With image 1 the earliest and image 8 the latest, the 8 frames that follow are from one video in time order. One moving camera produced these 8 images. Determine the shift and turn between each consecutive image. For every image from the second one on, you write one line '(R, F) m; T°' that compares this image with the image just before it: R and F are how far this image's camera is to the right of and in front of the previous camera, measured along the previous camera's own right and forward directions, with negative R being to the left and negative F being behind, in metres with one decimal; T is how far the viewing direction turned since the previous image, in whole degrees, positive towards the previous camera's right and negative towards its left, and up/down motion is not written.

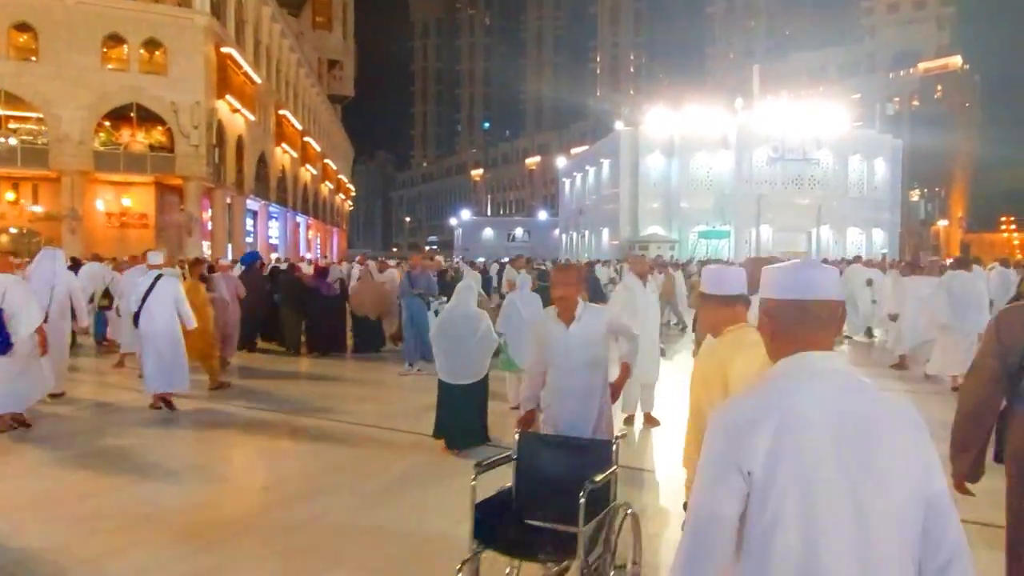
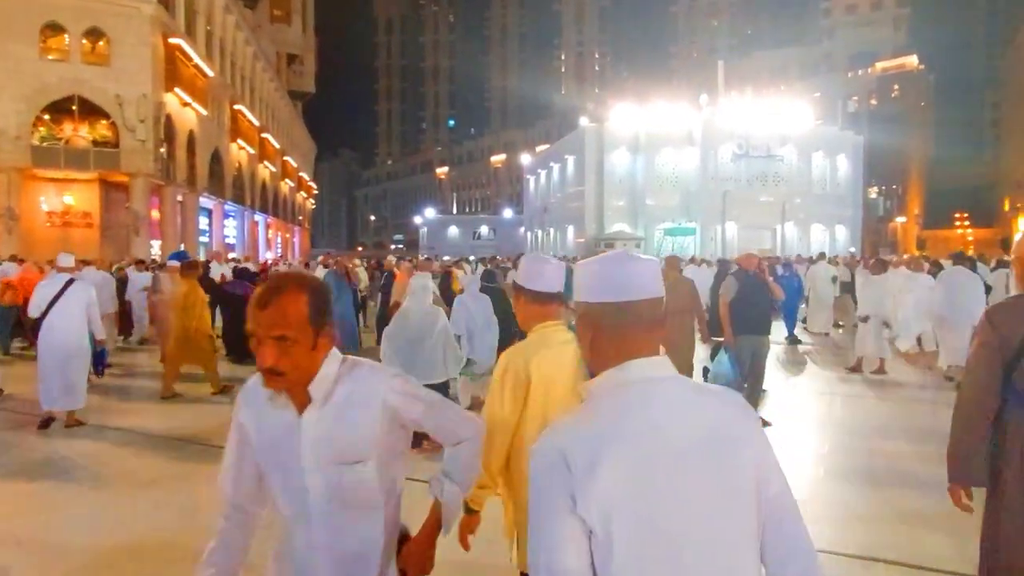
(+0.1, +0.7) m; +3°
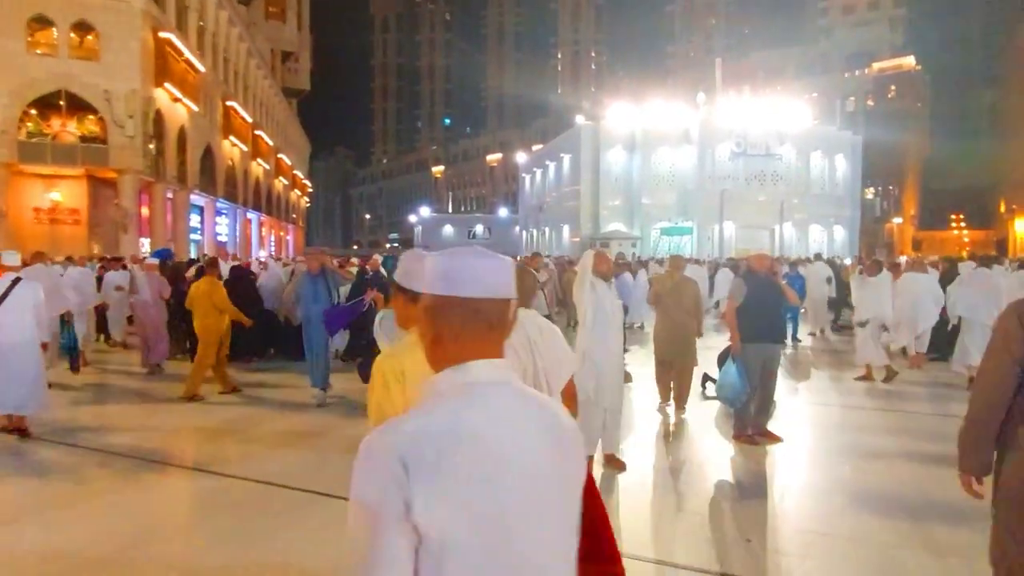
(0.0, +0.4) m; 0°
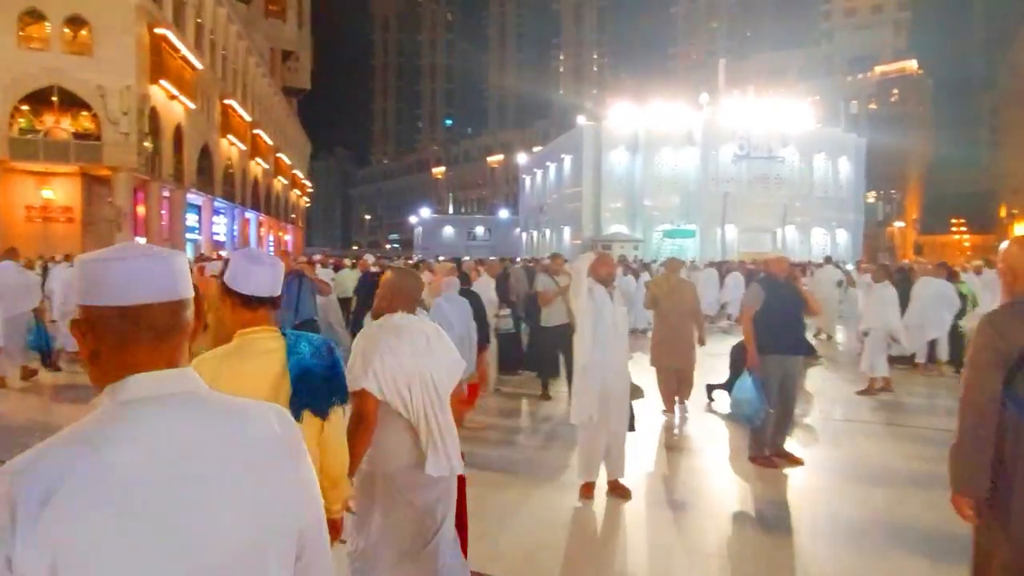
(0.0, +0.4) m; 0°
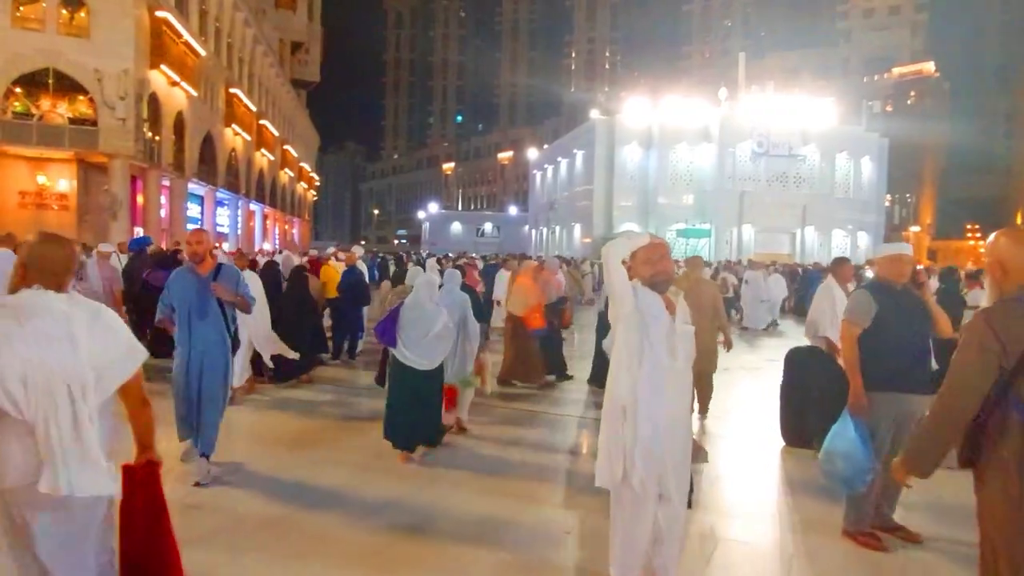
(0.0, +1.1) m; -1°
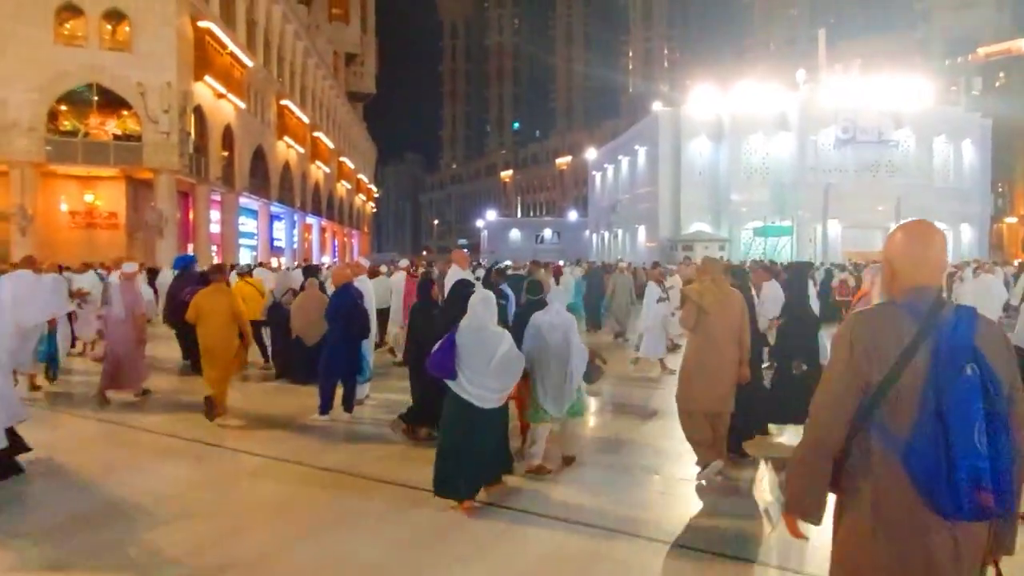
(0.0, +2.0) m; -5°
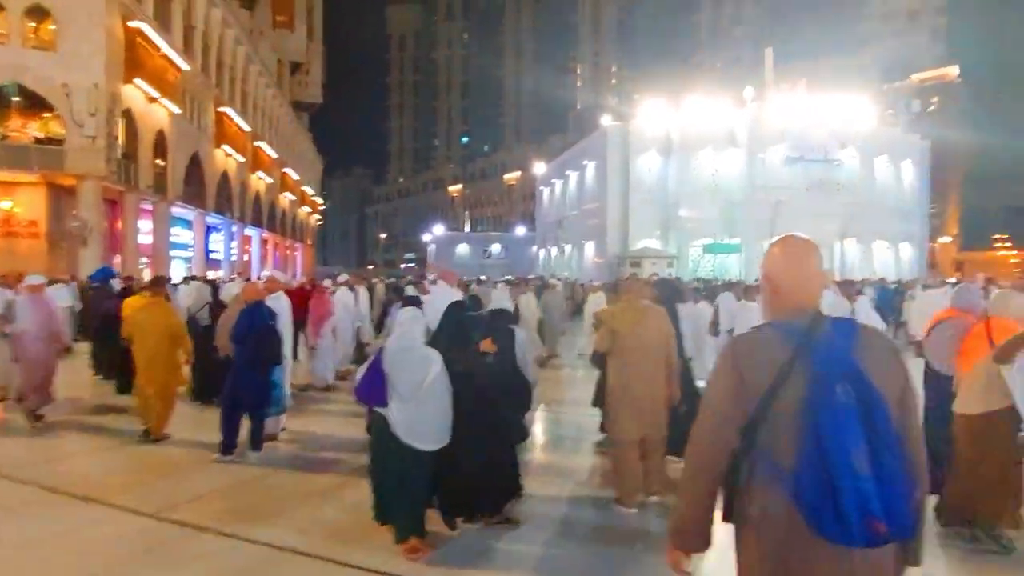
(0.0, +0.7) m; +4°
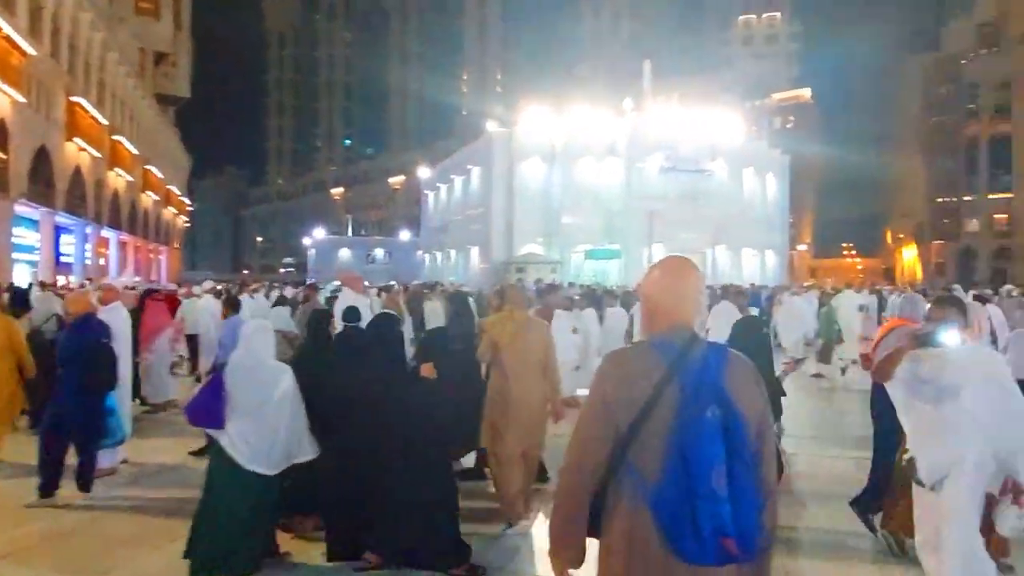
(0.0, +0.3) m; +9°
